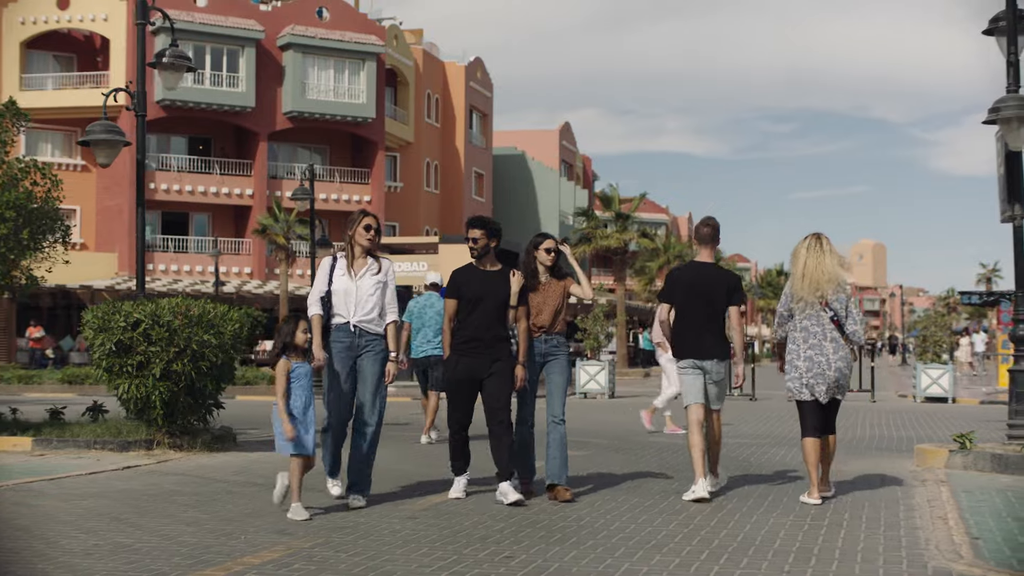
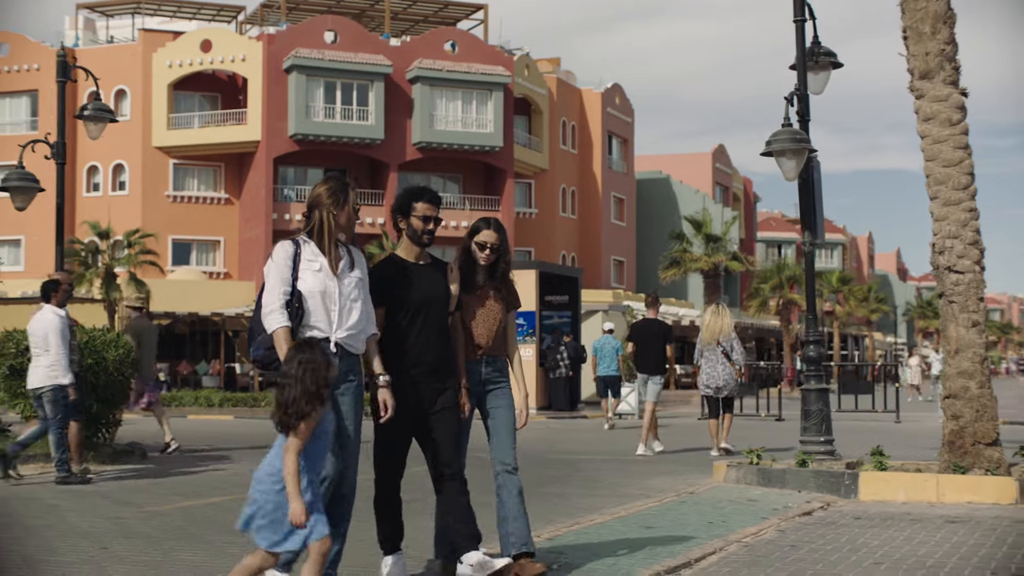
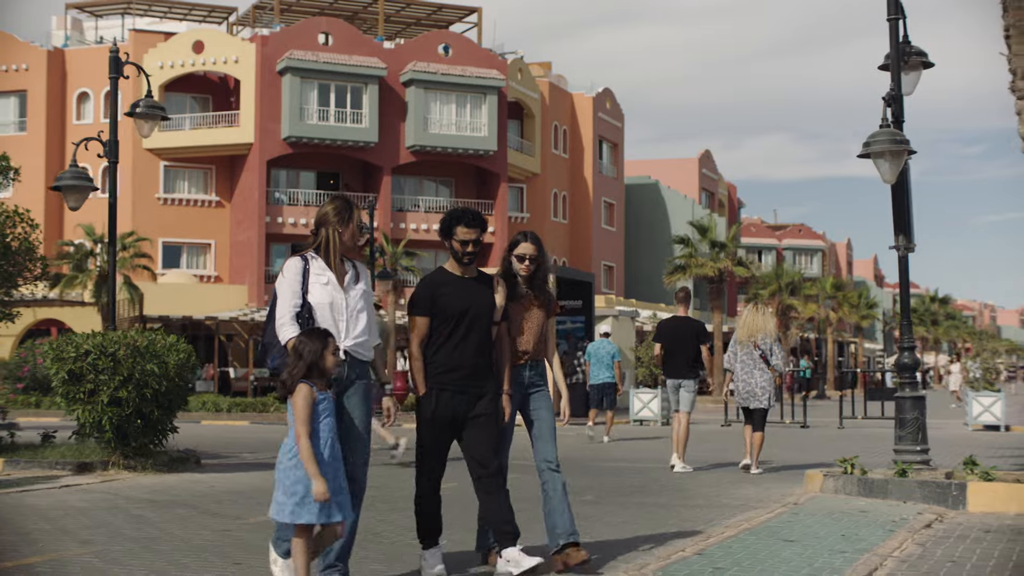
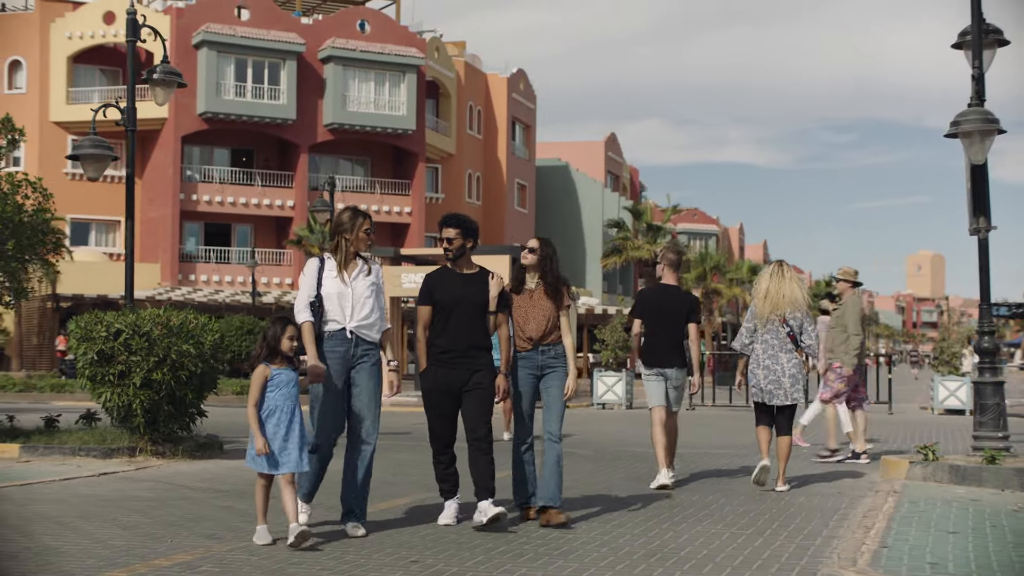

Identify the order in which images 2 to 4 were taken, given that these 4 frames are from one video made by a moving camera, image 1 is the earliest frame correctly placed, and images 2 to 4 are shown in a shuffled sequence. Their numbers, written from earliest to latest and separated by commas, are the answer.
4, 3, 2
